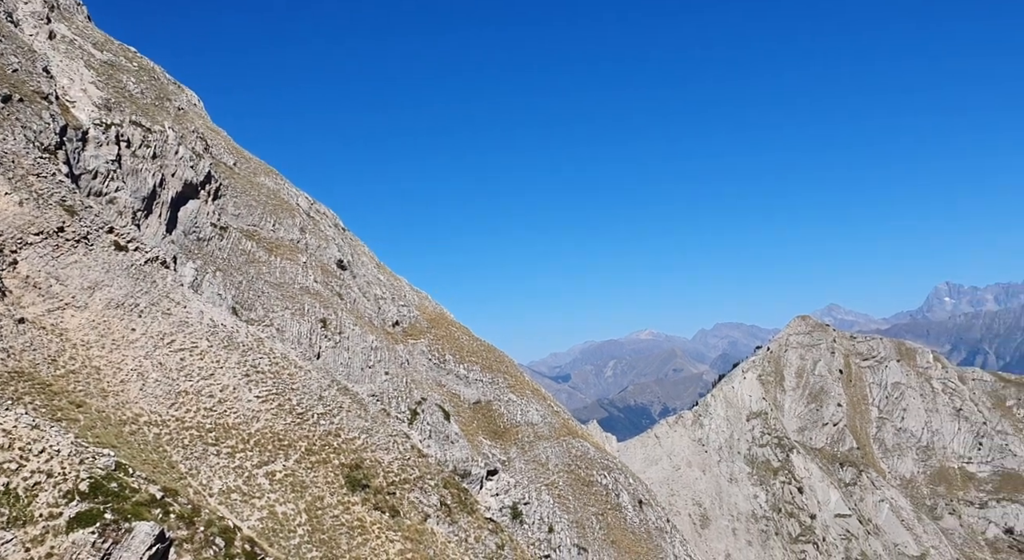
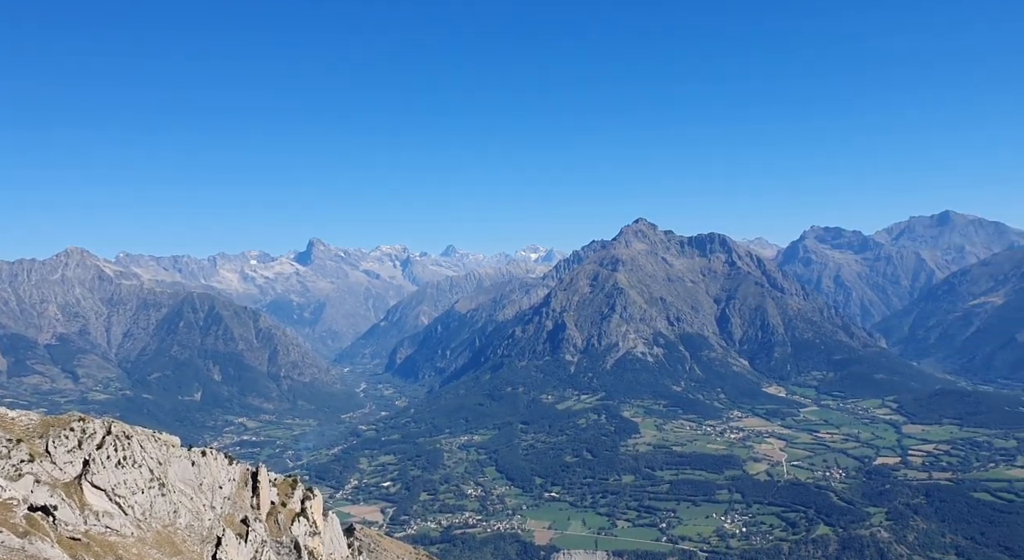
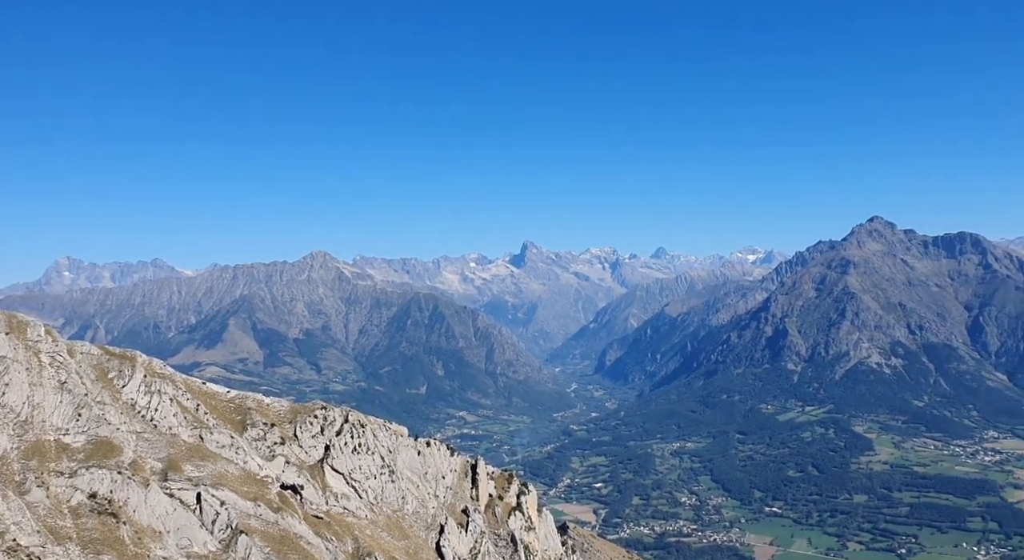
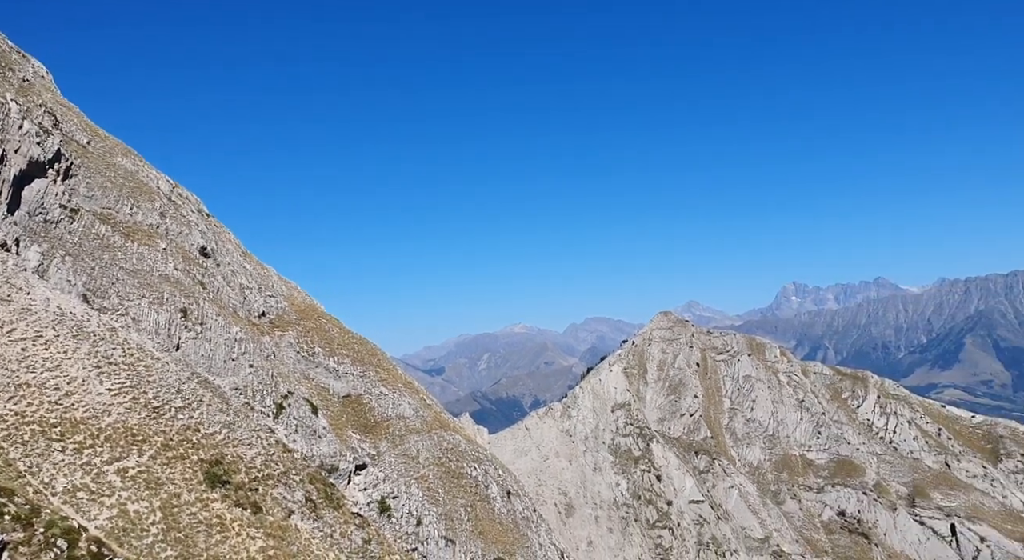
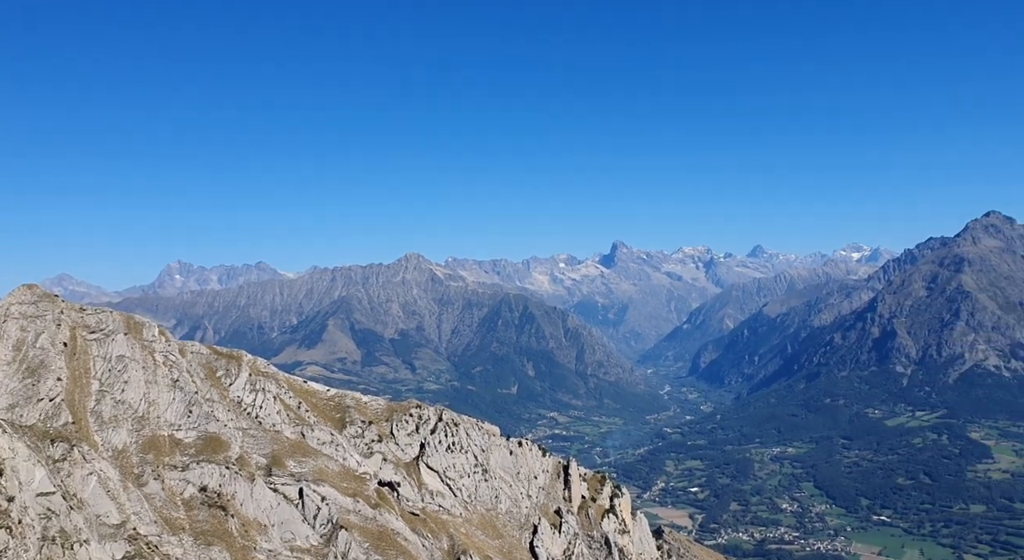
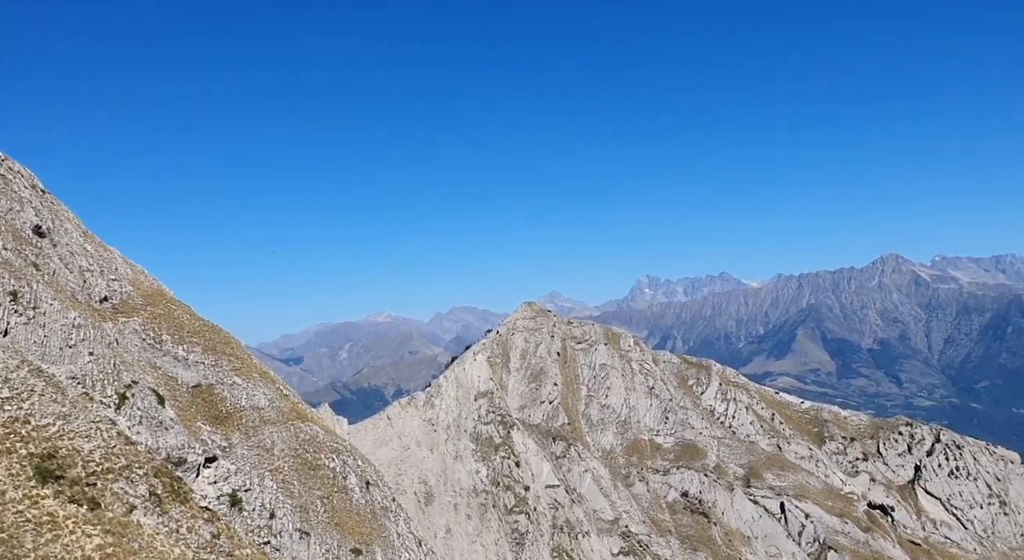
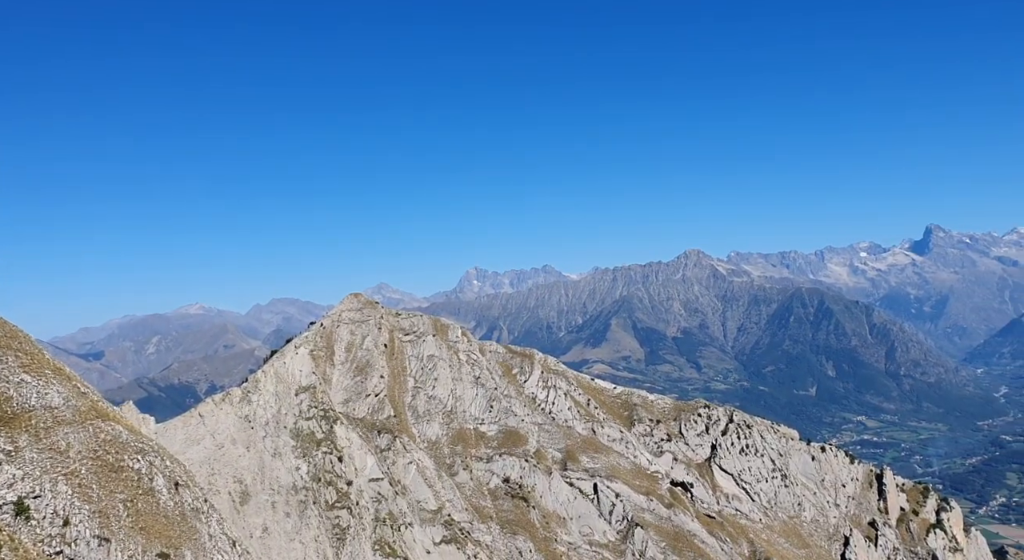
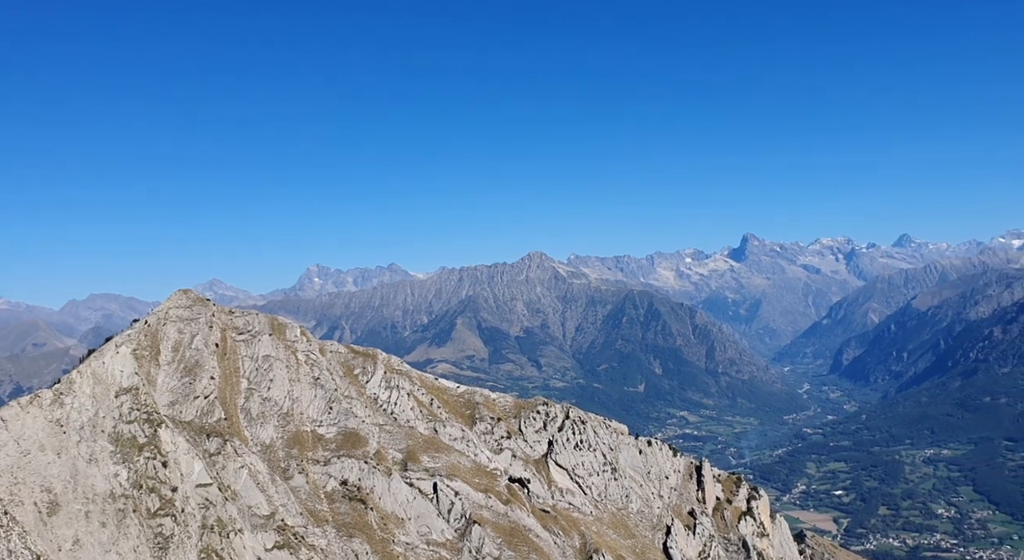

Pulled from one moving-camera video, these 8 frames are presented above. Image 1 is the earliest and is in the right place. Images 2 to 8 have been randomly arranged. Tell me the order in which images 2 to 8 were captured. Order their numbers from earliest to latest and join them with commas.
4, 6, 7, 8, 5, 3, 2
